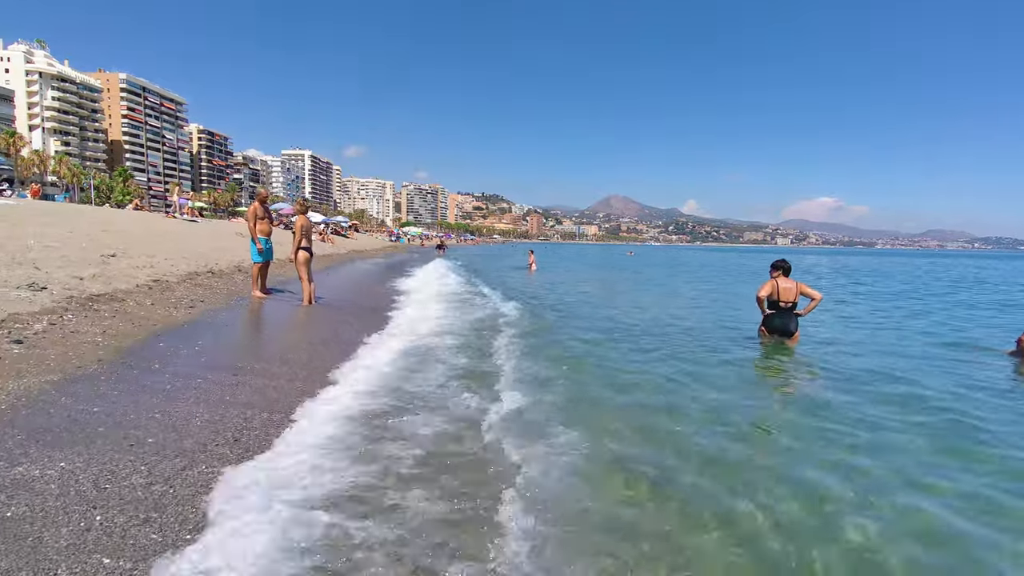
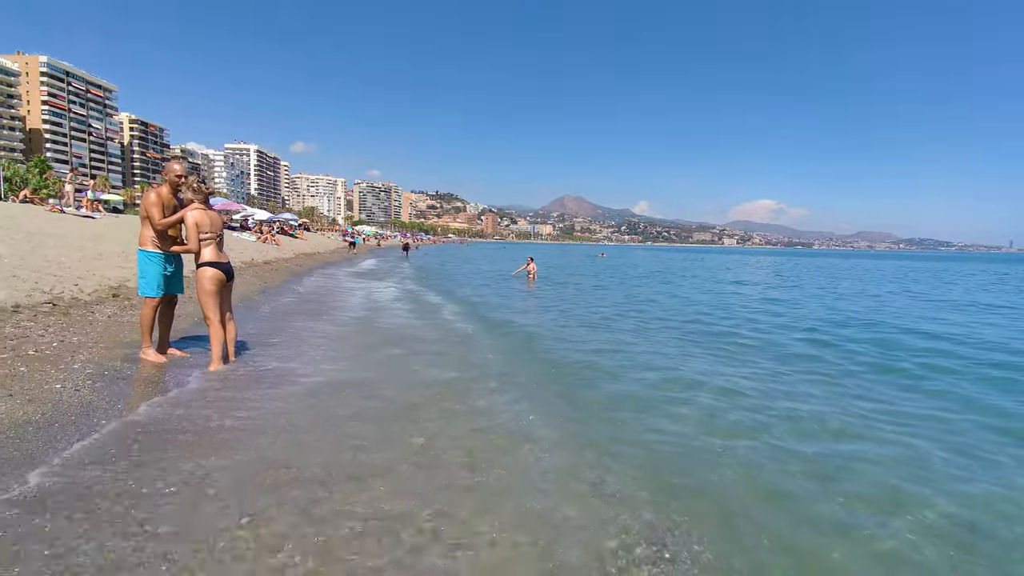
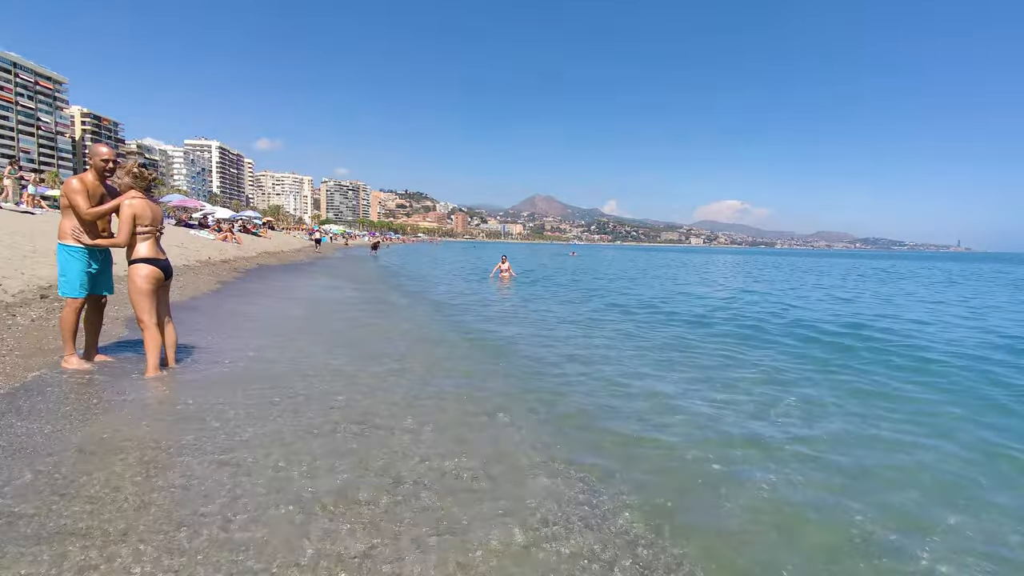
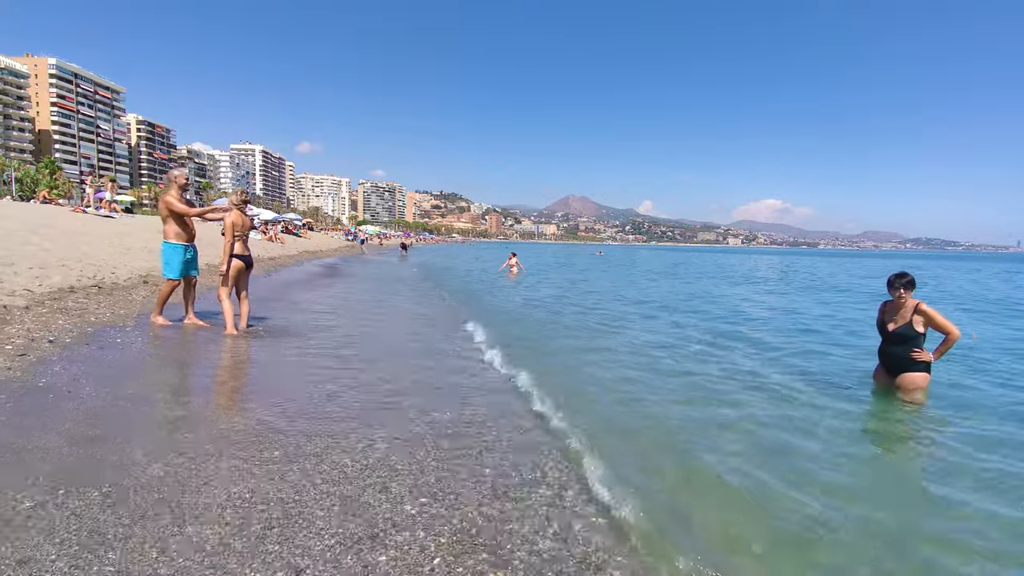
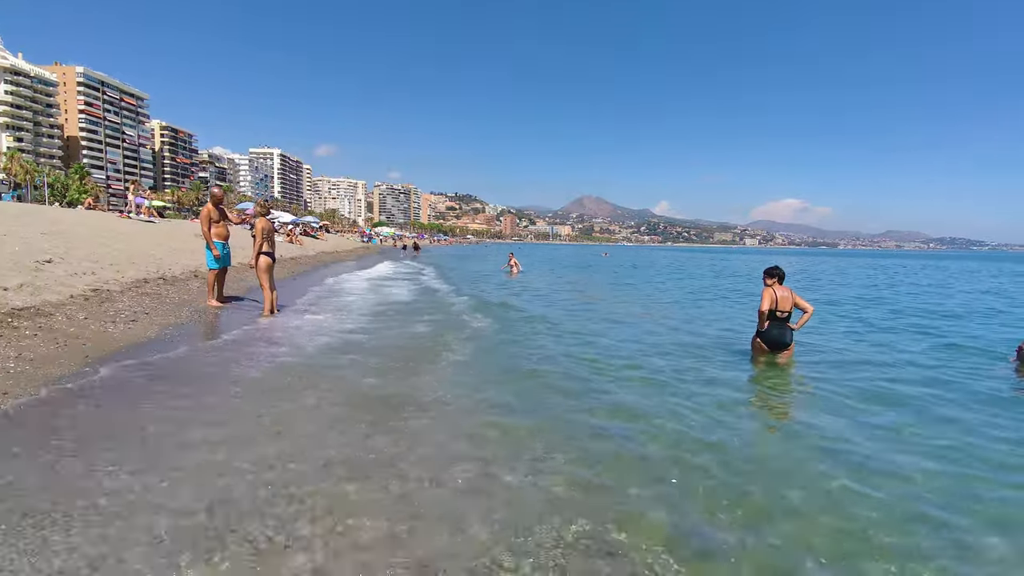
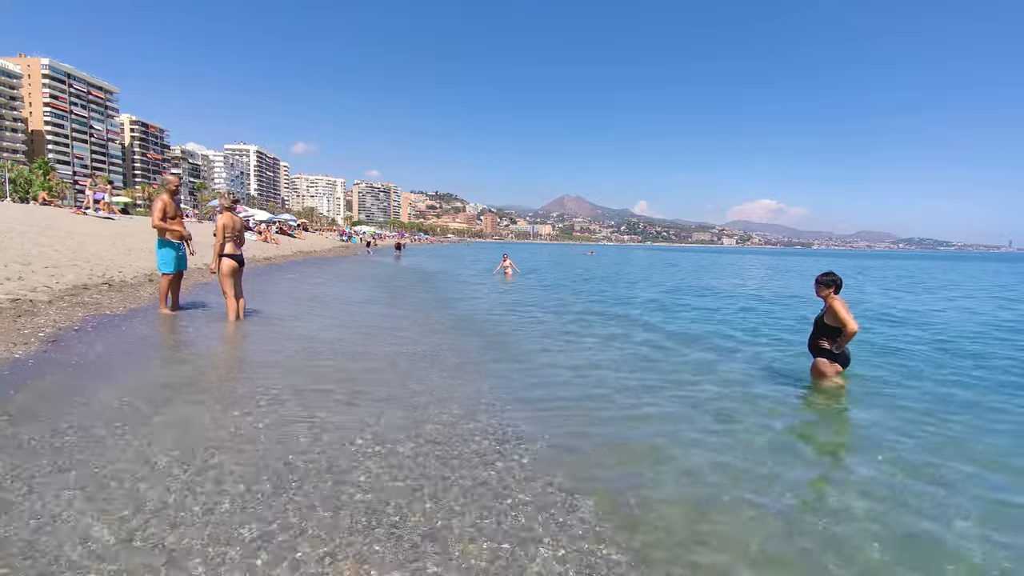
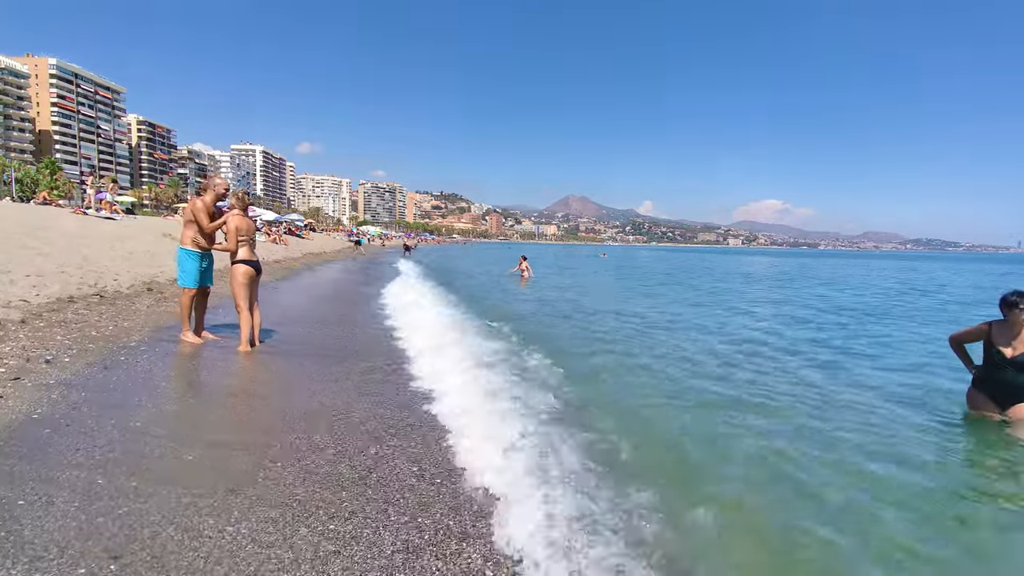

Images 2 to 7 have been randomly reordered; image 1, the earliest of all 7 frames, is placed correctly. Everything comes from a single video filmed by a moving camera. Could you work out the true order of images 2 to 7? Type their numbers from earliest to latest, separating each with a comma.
5, 6, 4, 7, 2, 3
